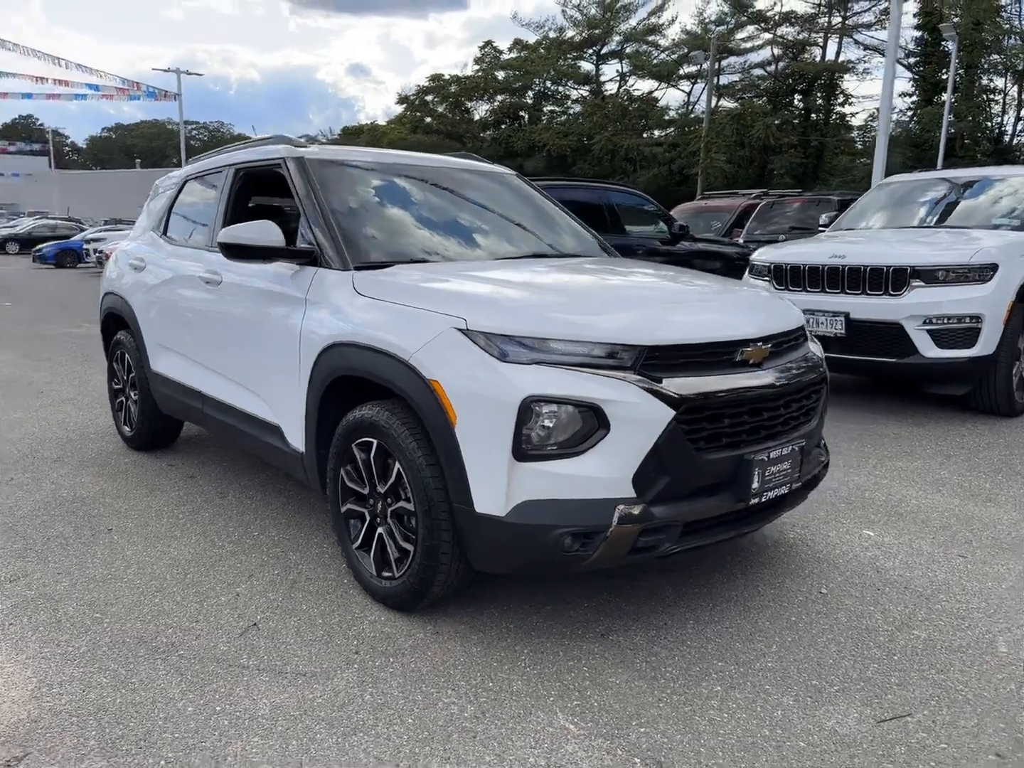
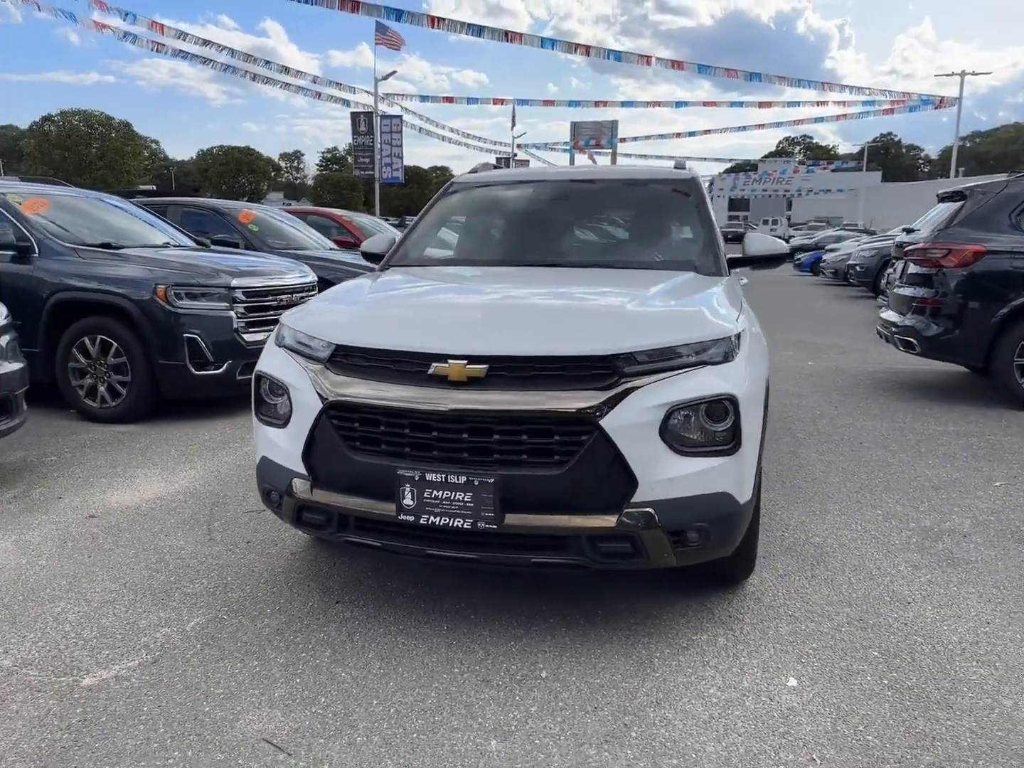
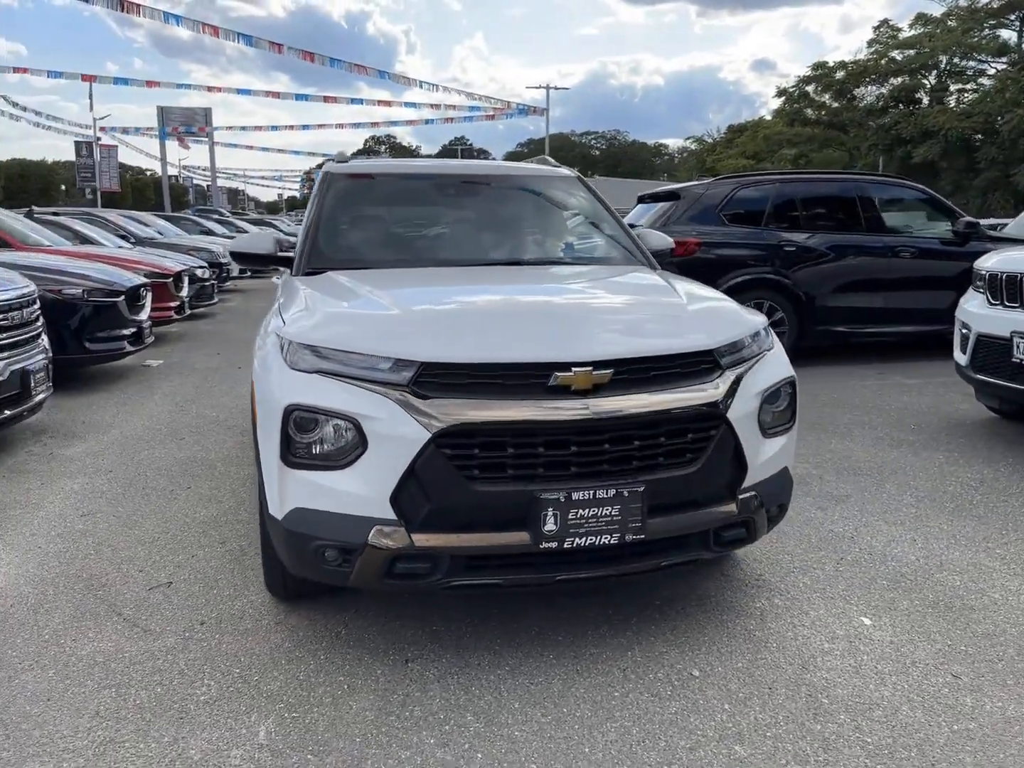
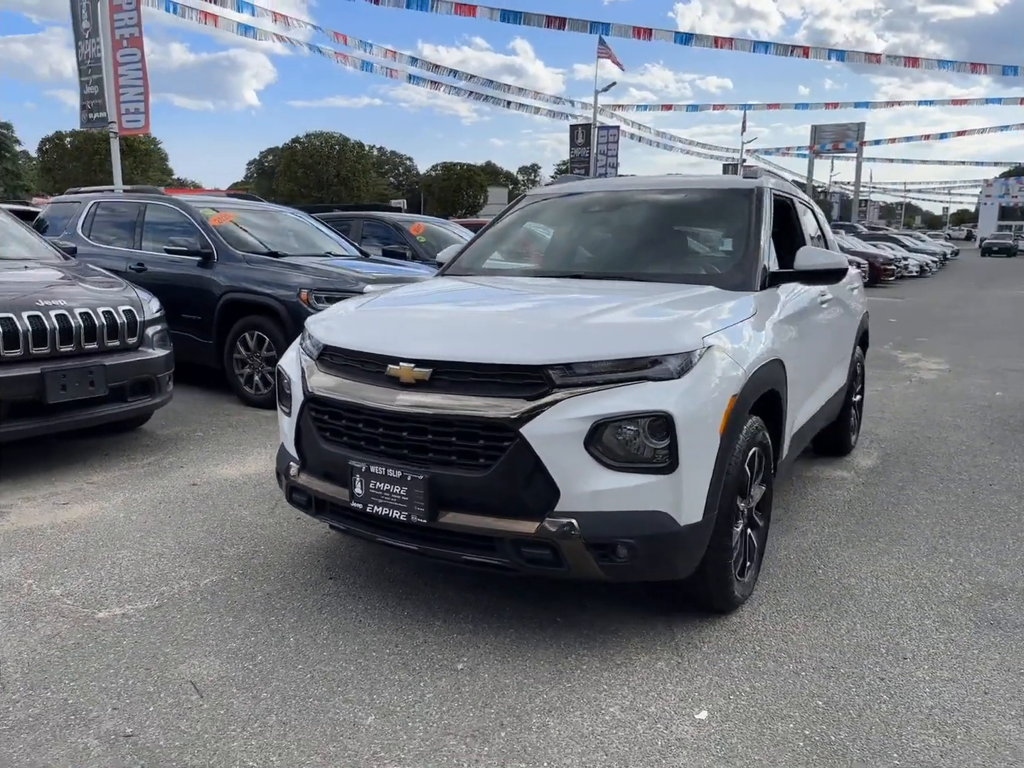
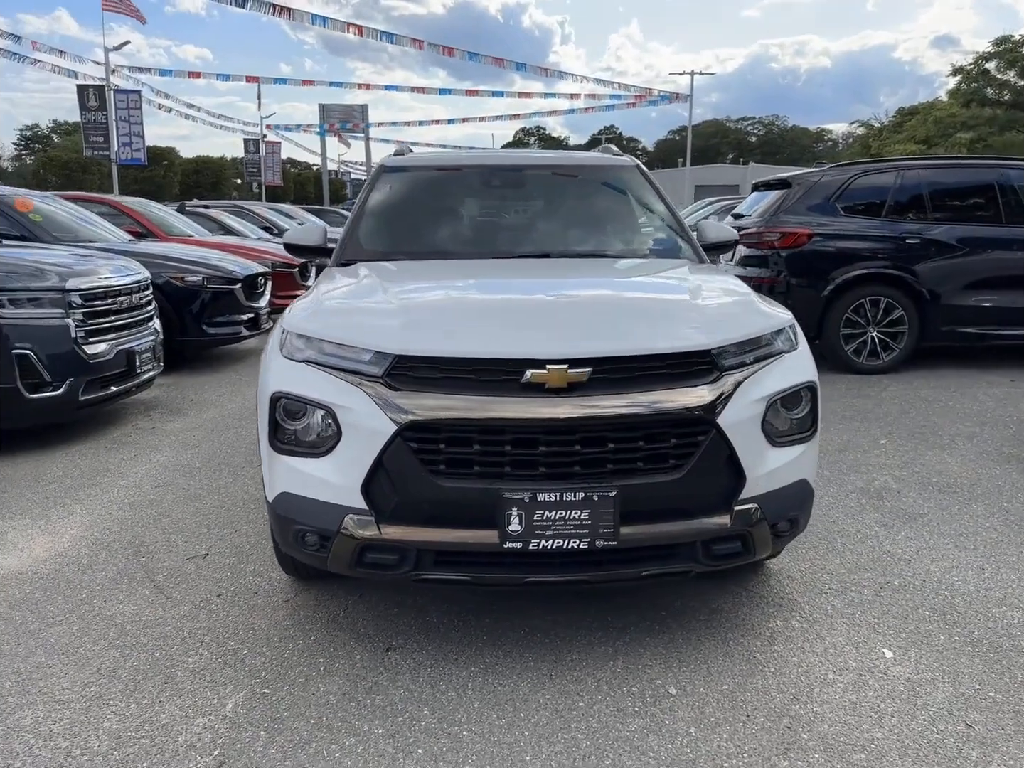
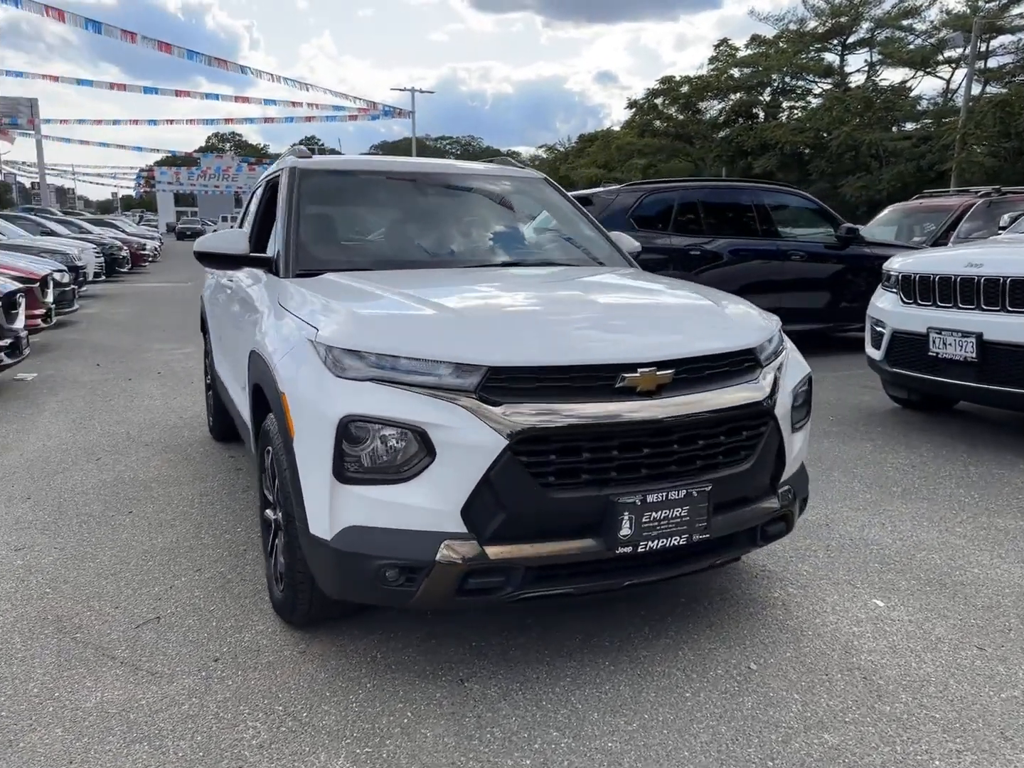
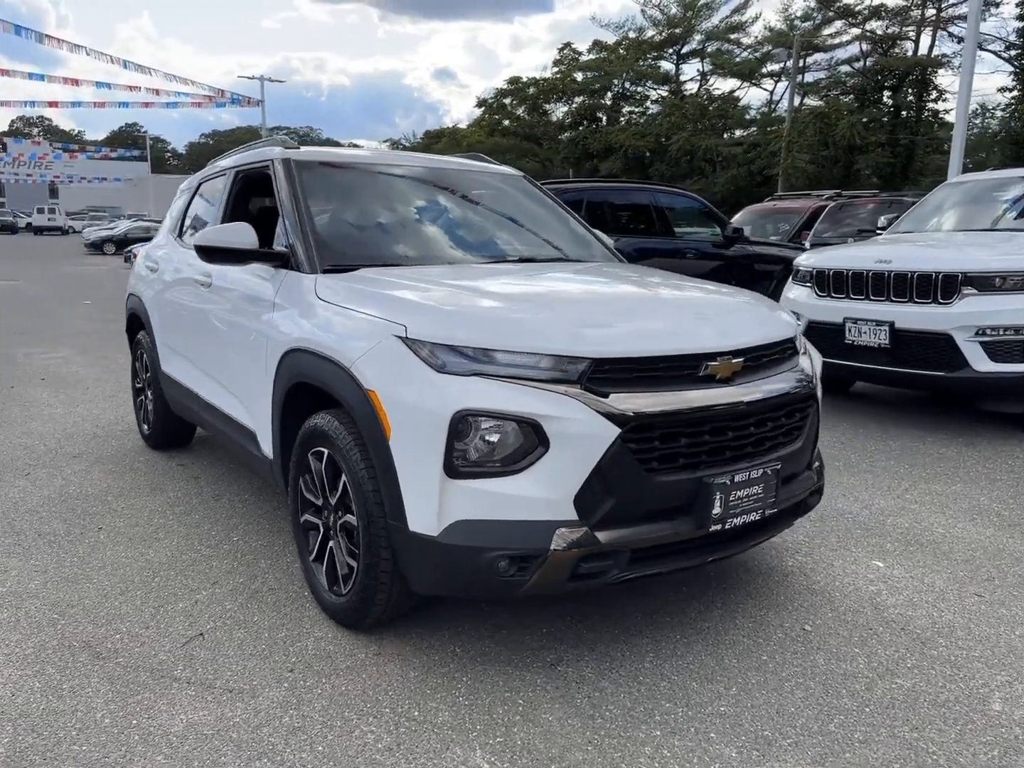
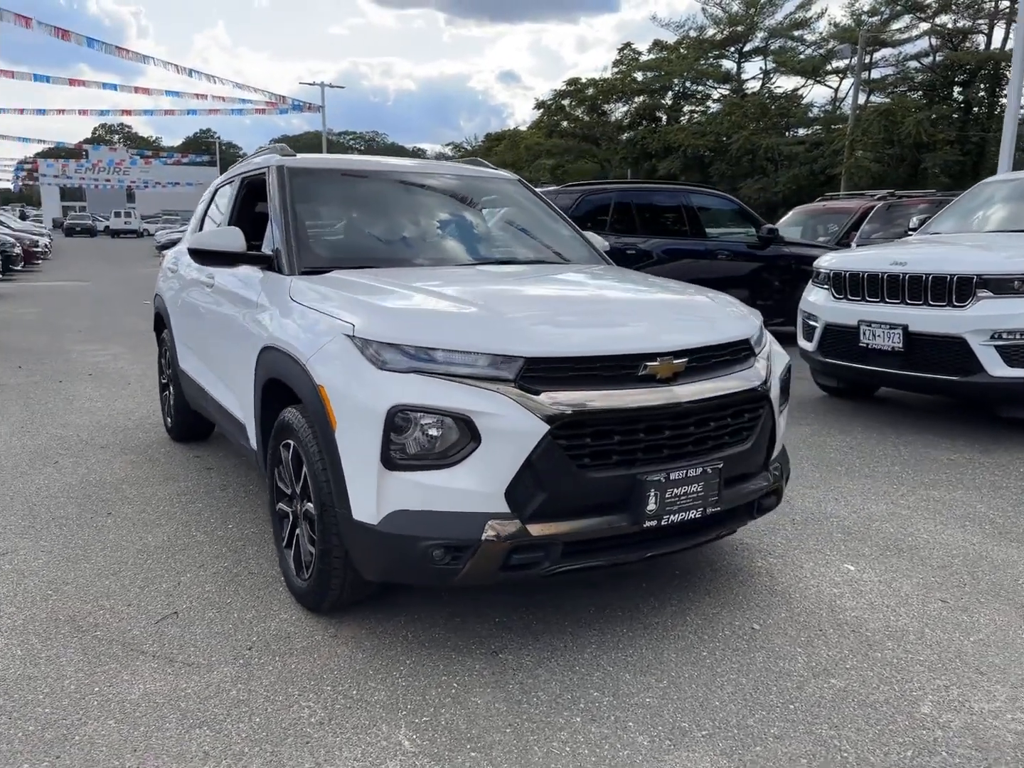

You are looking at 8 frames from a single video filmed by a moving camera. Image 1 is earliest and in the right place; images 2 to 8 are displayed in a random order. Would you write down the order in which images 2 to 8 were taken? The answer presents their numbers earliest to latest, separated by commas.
7, 8, 6, 3, 5, 2, 4
